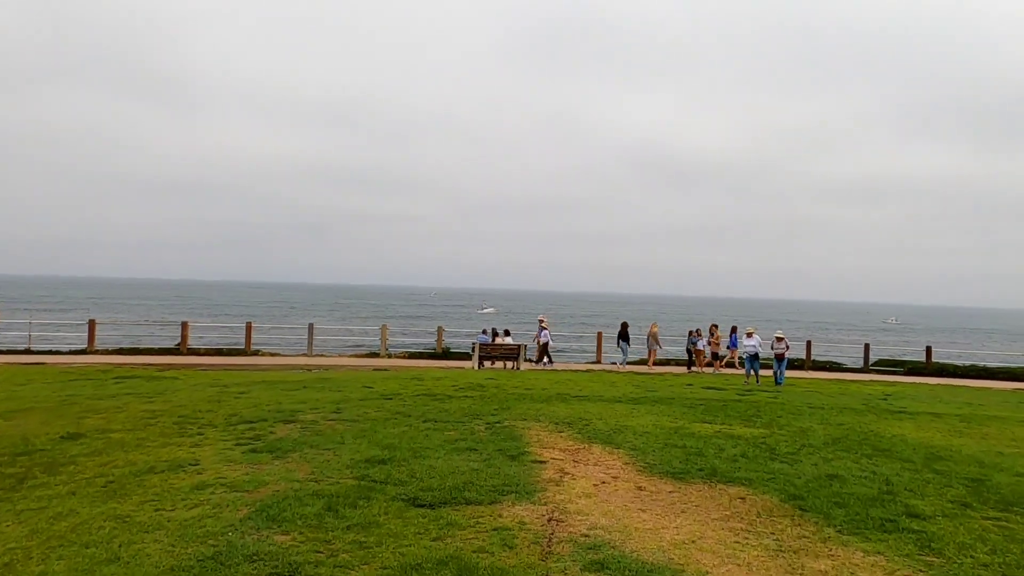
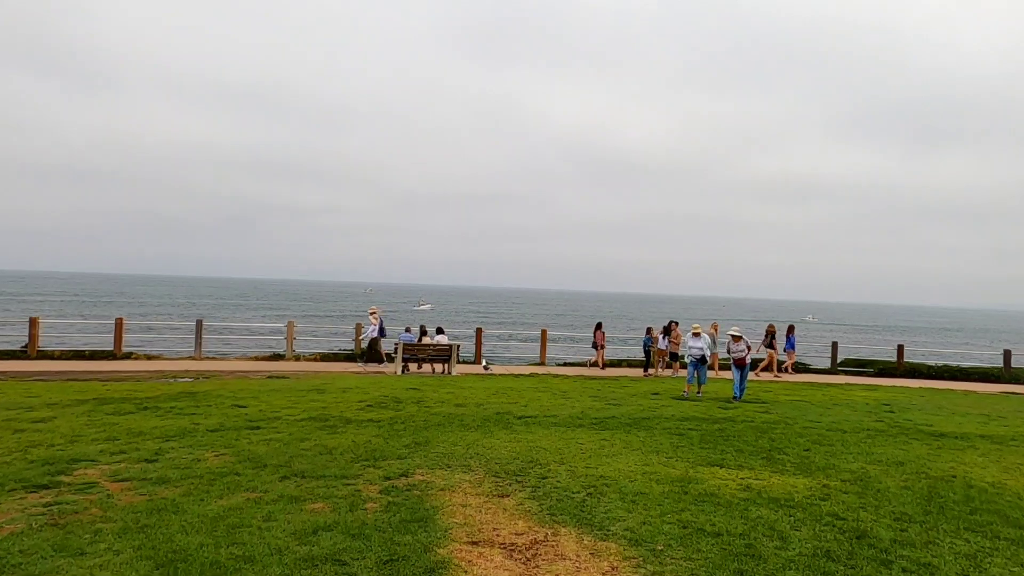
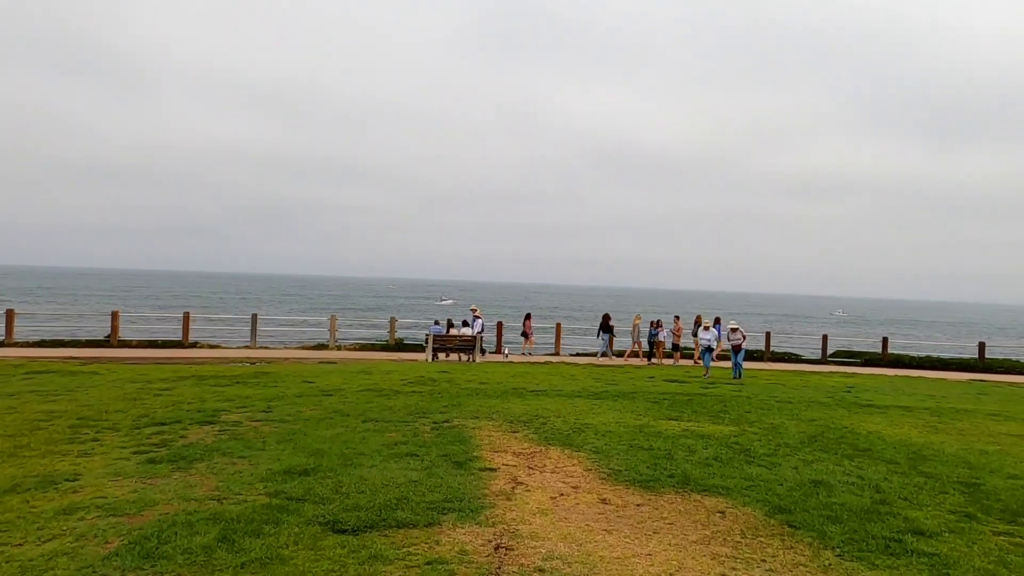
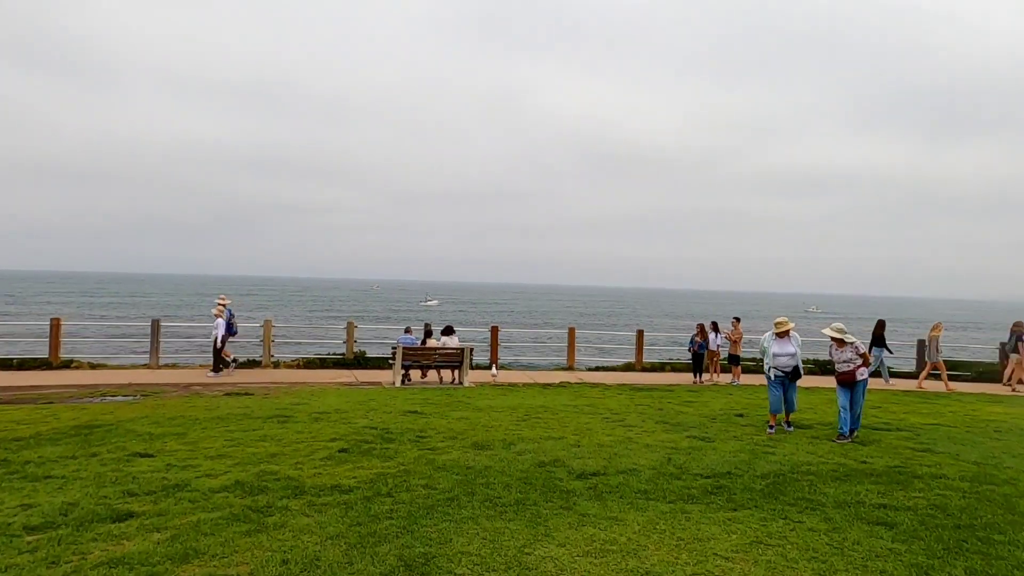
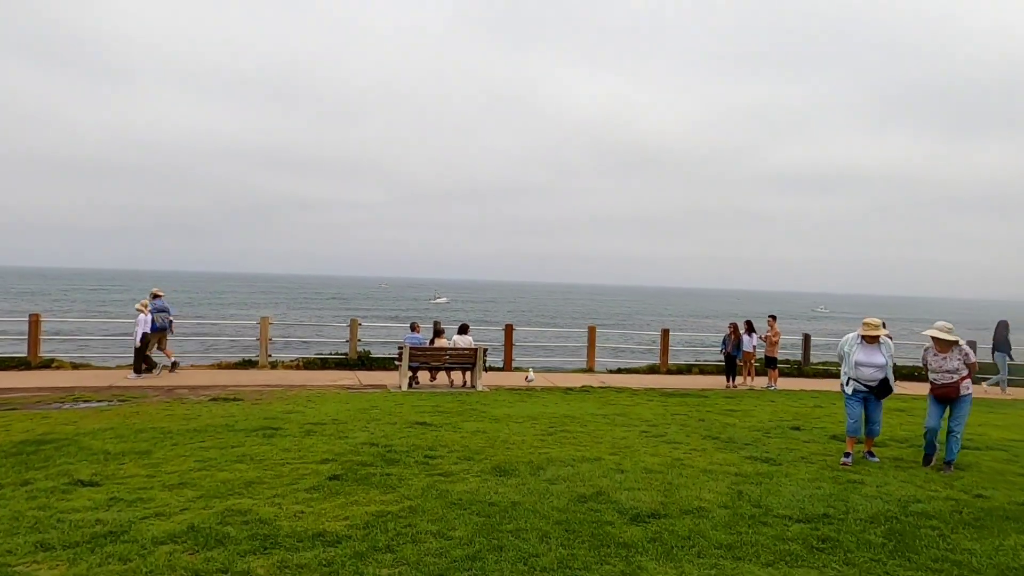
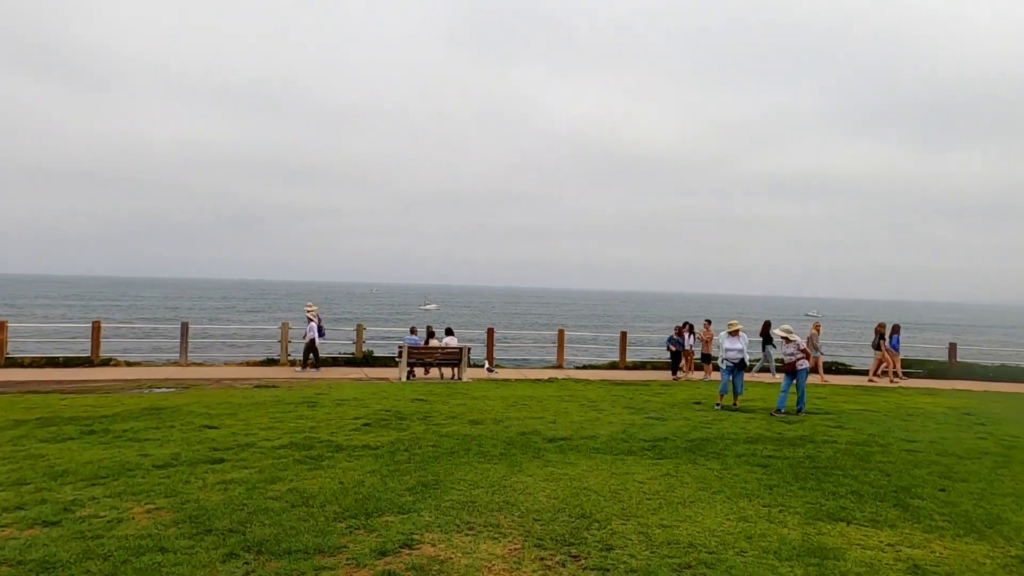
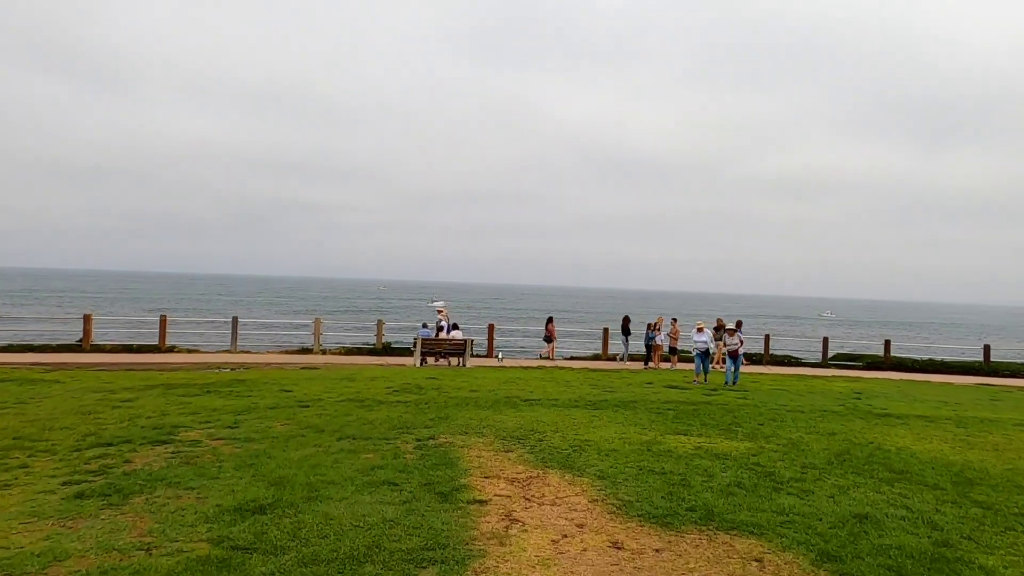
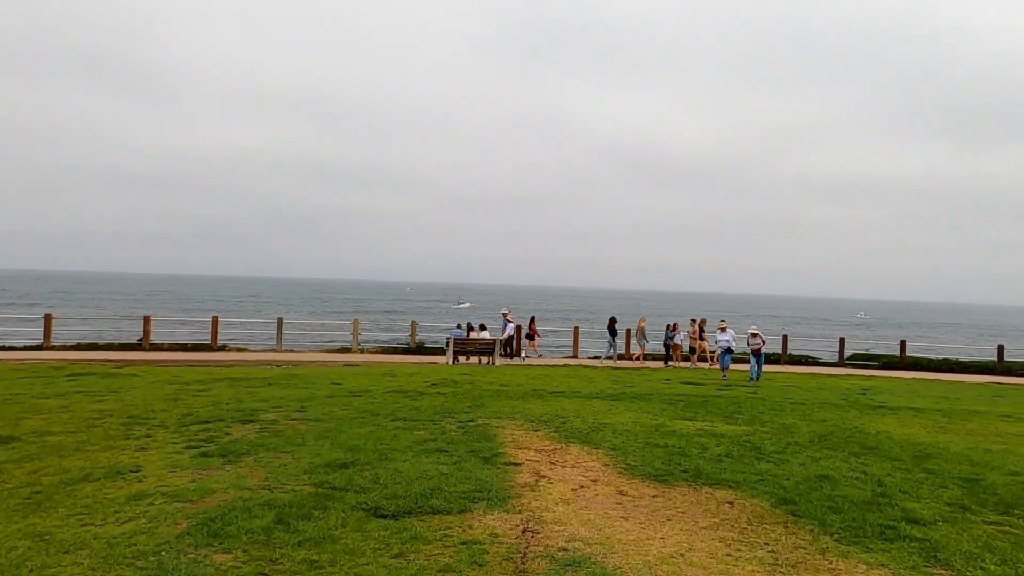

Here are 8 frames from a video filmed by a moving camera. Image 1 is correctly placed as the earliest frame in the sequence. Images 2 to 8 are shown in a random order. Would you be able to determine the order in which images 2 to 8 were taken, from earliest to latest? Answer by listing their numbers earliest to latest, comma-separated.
8, 3, 7, 2, 6, 4, 5
